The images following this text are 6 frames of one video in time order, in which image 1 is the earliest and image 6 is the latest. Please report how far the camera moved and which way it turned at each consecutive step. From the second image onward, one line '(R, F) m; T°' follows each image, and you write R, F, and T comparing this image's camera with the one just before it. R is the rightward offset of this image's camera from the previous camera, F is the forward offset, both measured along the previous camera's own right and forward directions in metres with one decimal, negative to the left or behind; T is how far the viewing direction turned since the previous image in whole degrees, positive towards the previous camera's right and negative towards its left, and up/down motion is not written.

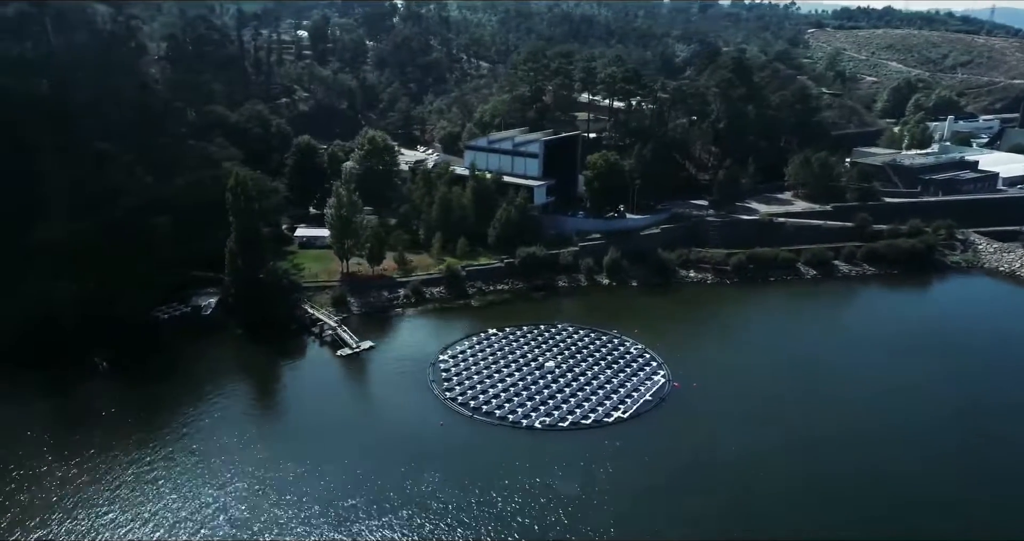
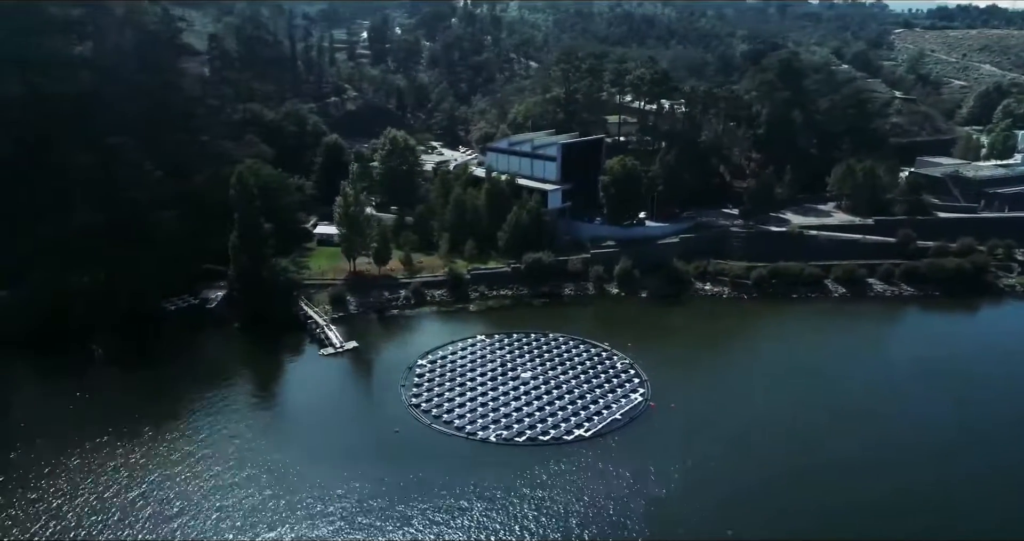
(+2.2, +0.6) m; -7°
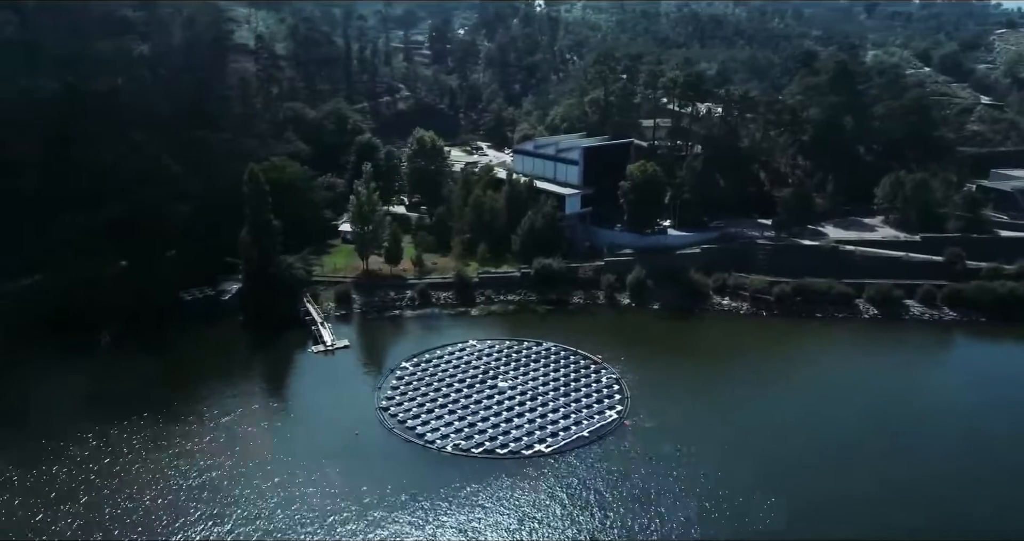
(+2.2, +0.5) m; -7°
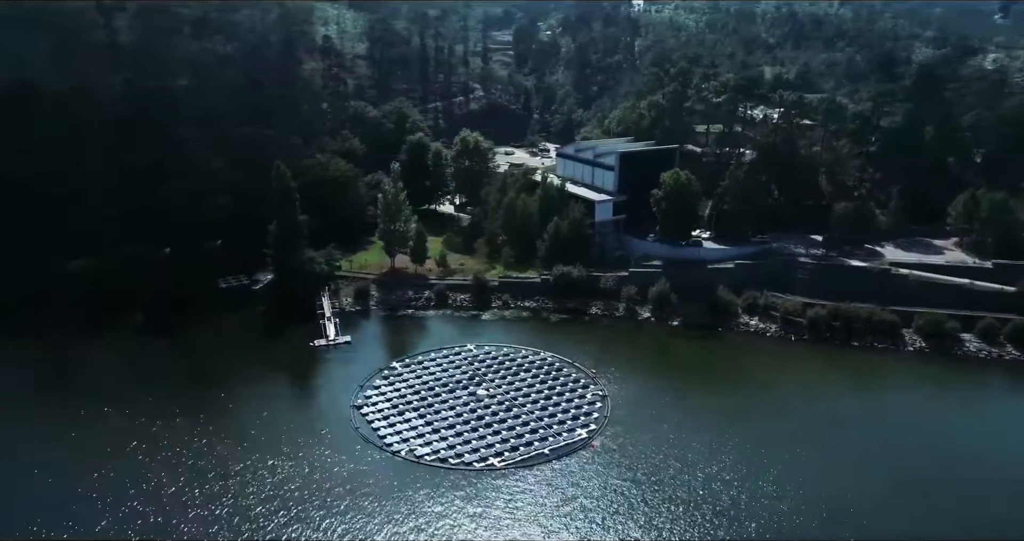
(+2.6, +0.6) m; -9°
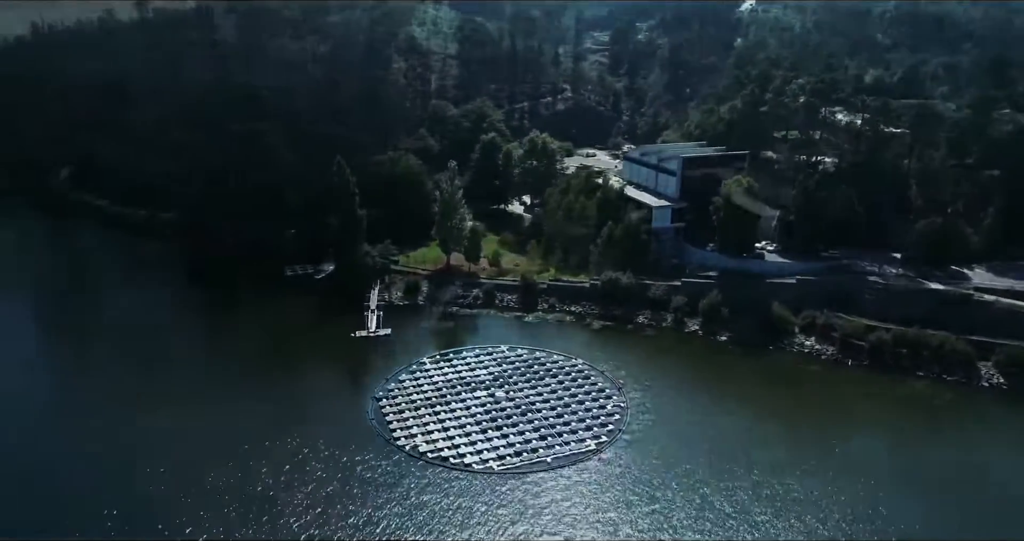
(+6.6, +1.5) m; -24°
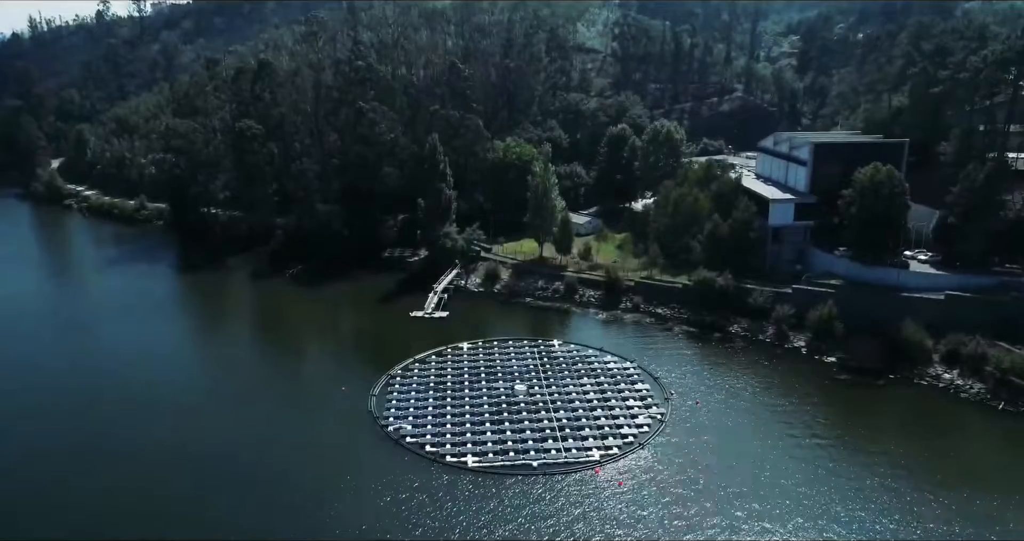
(-1.3, +2.2) m; -2°
